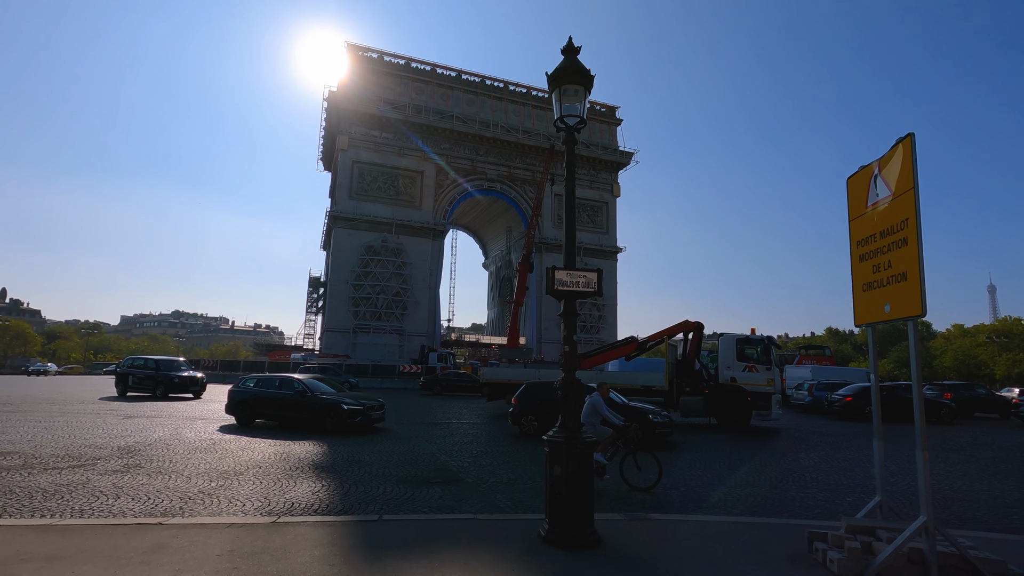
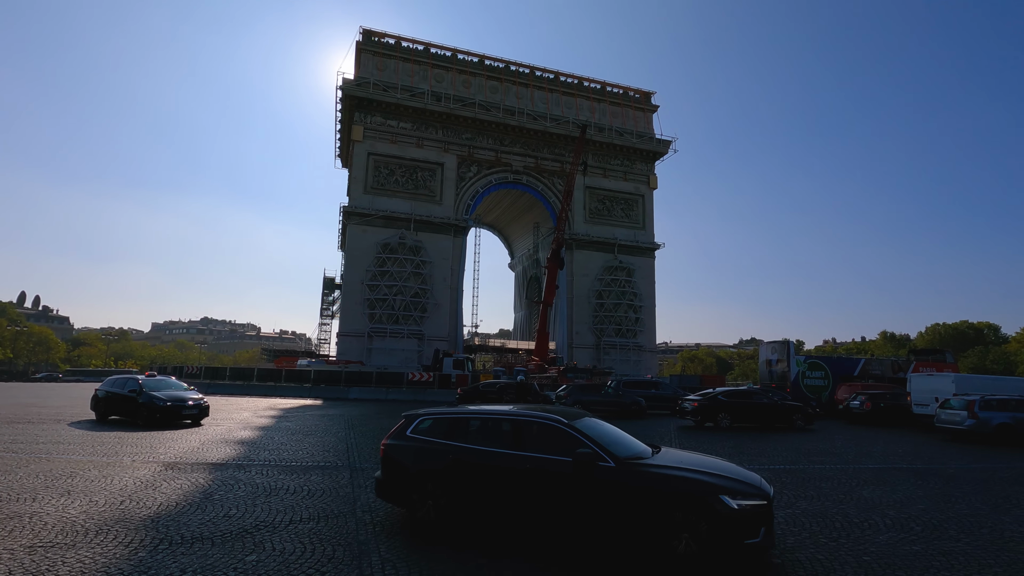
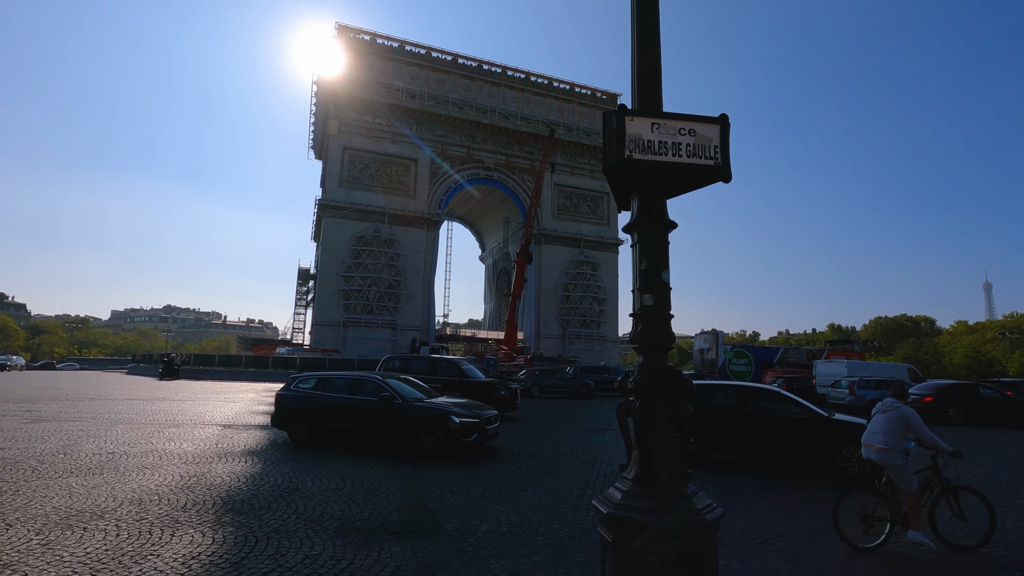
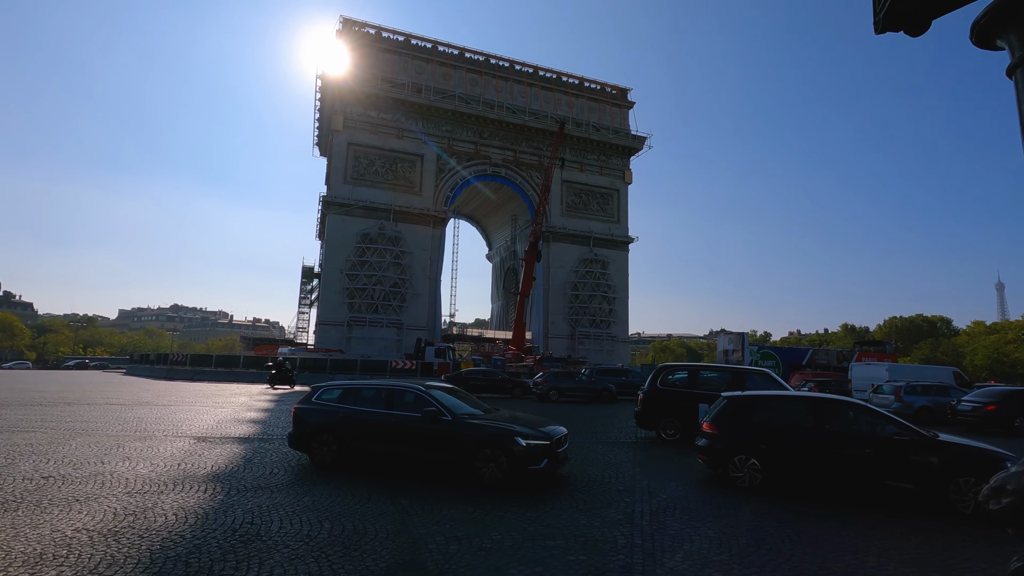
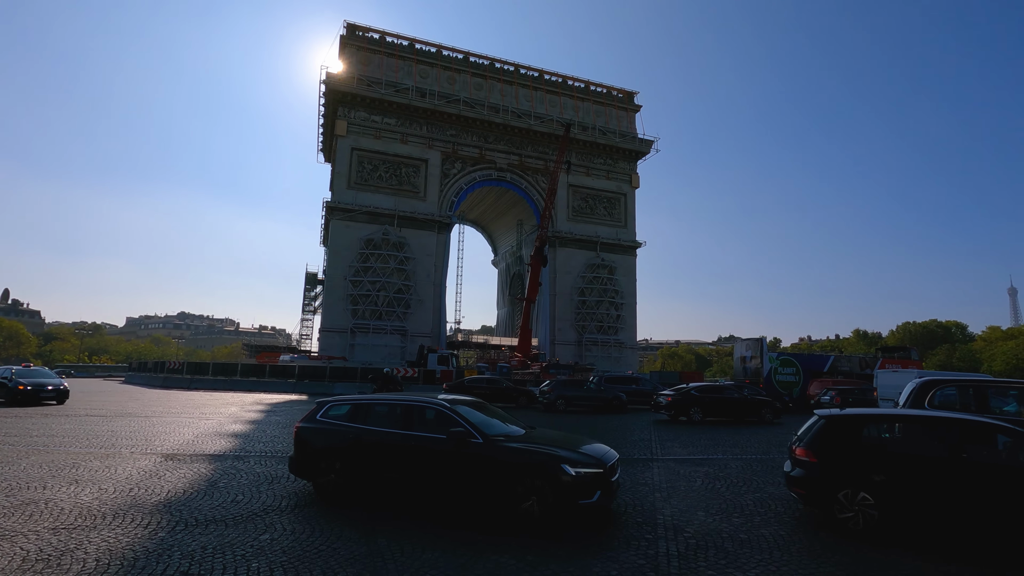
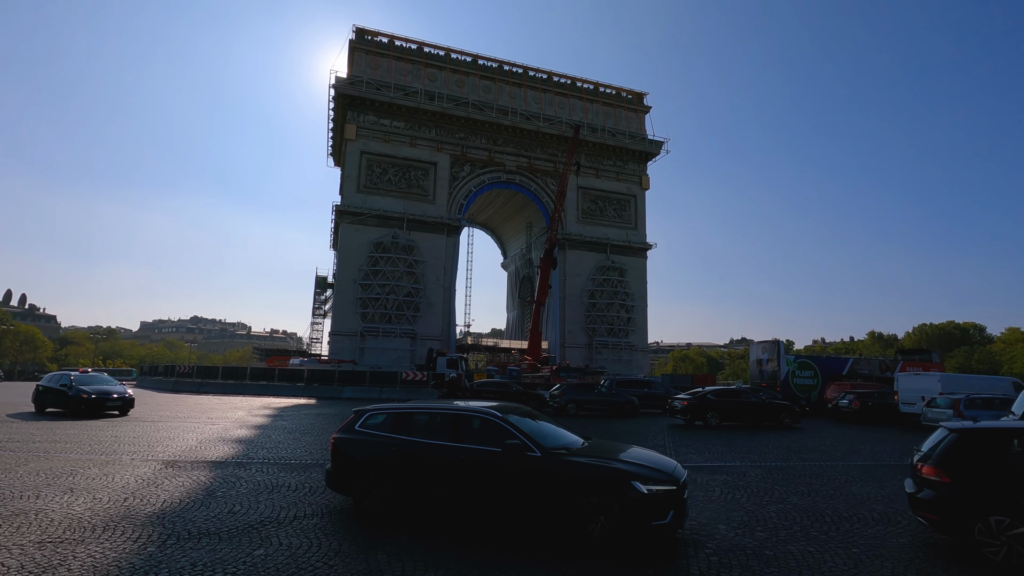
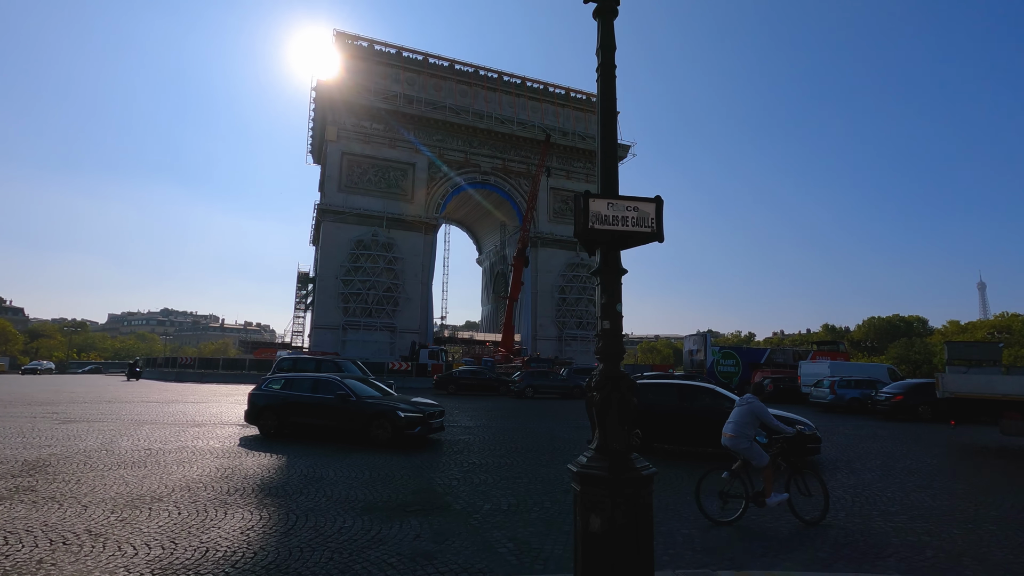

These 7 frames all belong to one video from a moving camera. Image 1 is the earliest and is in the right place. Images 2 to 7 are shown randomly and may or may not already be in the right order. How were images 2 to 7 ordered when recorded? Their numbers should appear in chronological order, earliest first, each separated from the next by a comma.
7, 3, 4, 5, 6, 2
